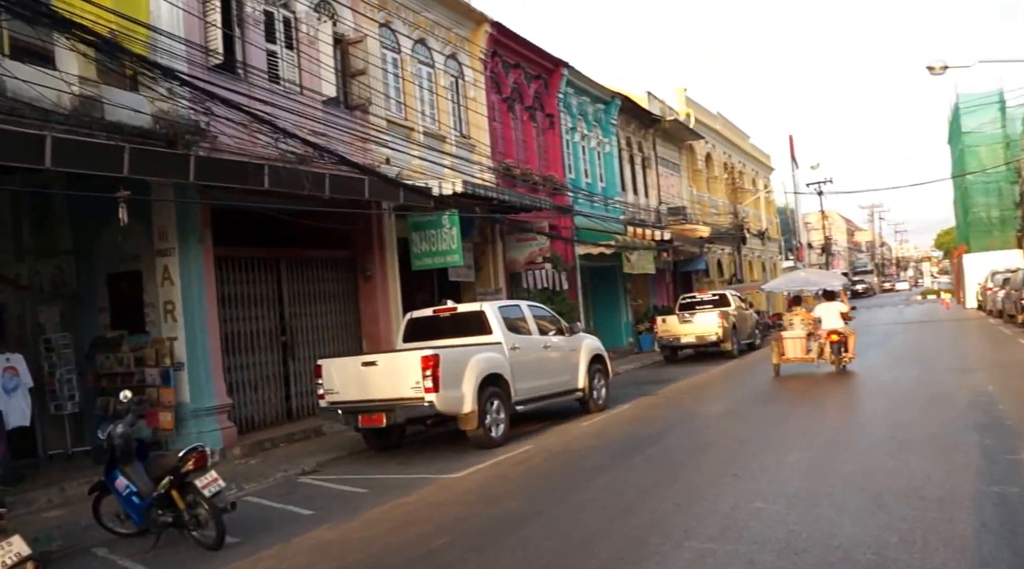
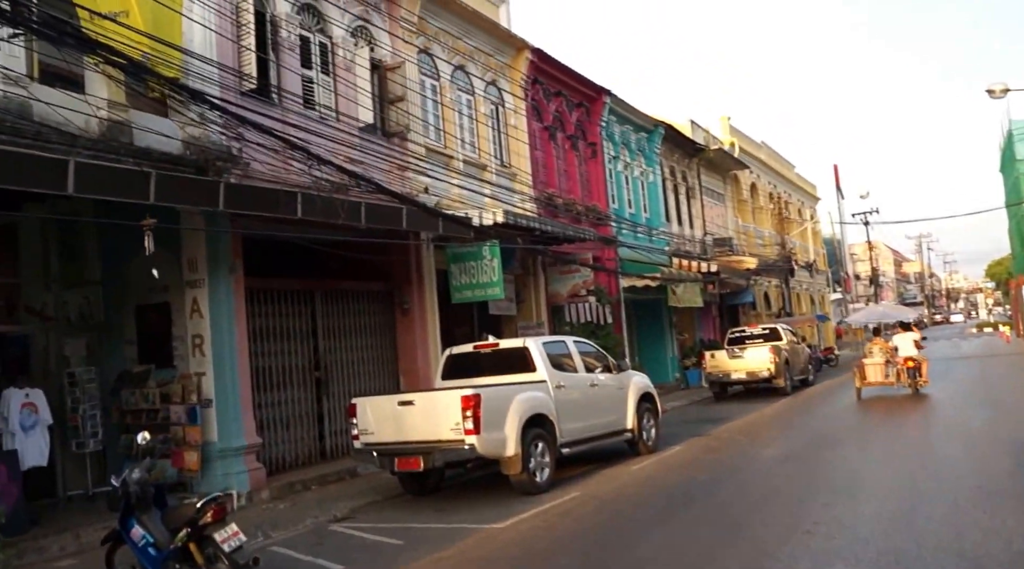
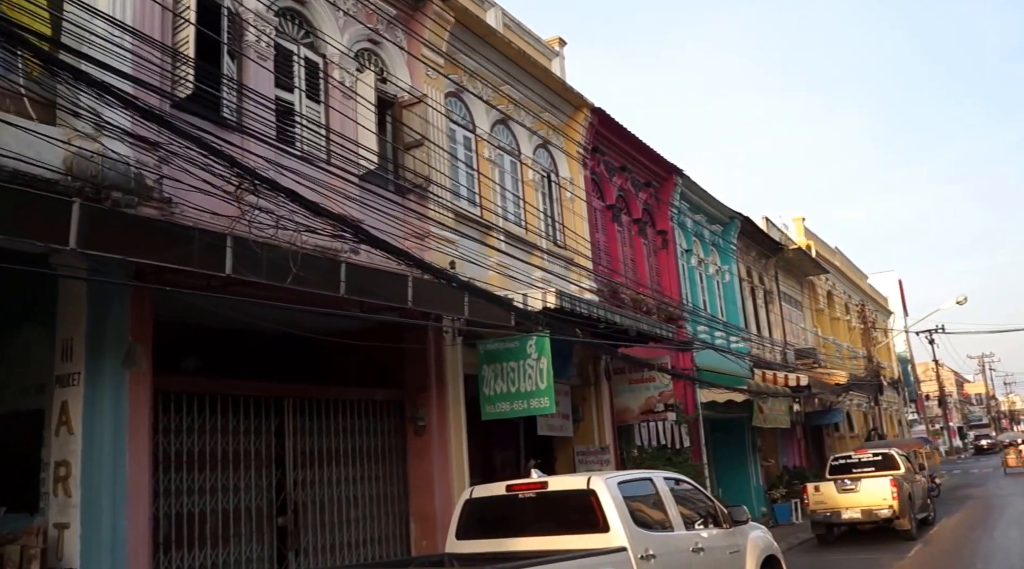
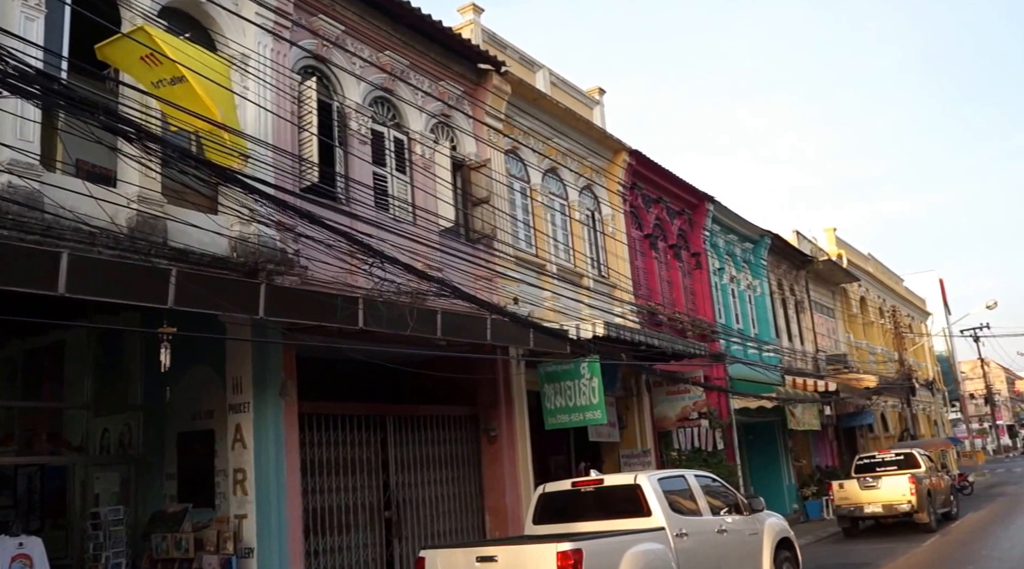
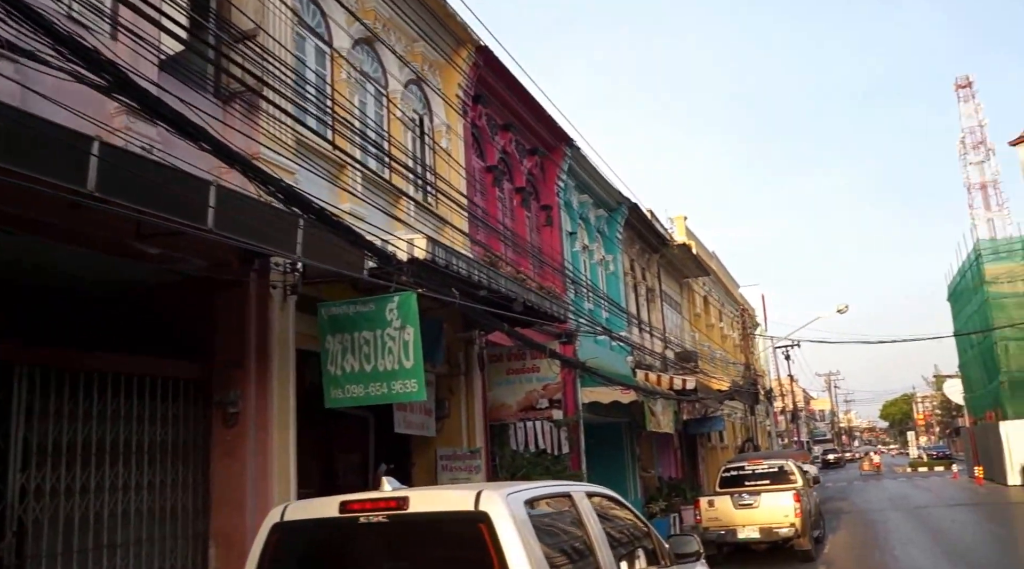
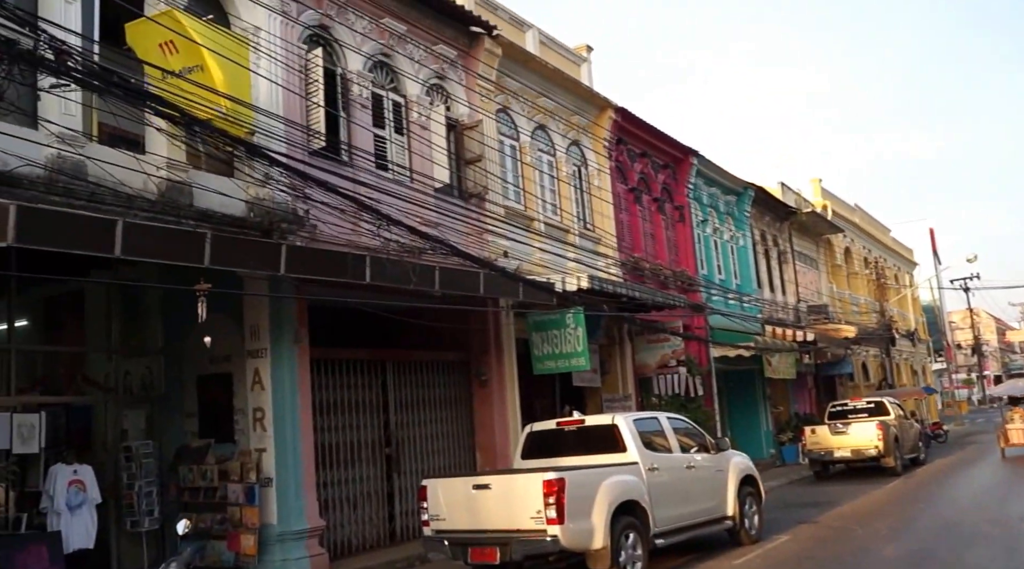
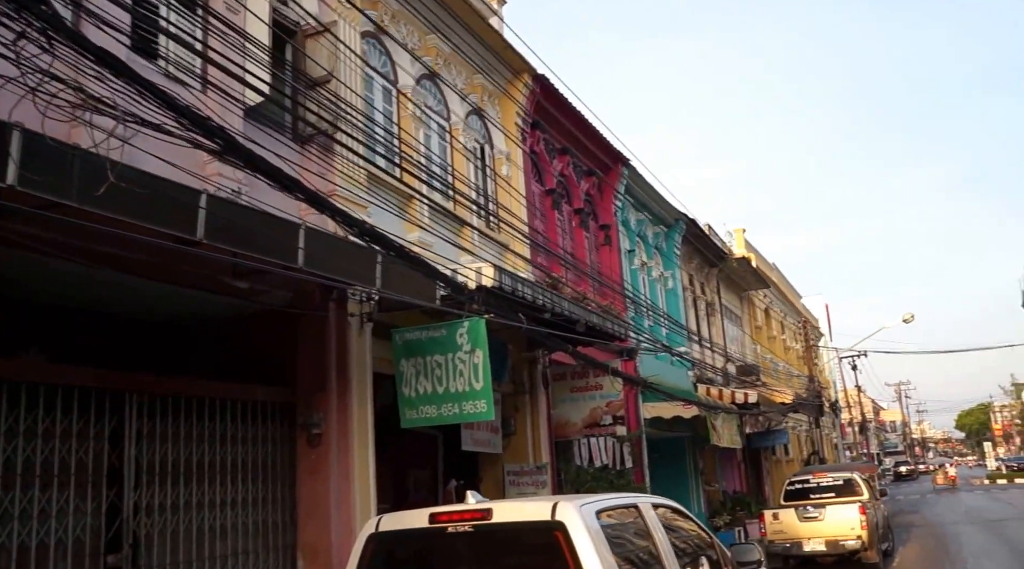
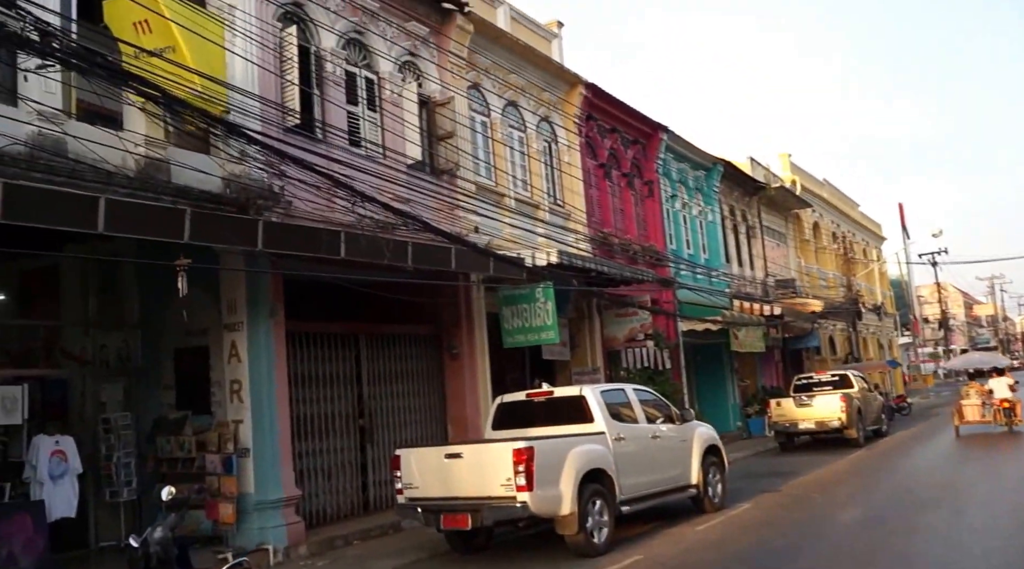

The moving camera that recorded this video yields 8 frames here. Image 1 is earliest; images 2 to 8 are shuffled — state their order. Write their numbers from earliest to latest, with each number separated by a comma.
2, 8, 6, 4, 3, 7, 5
